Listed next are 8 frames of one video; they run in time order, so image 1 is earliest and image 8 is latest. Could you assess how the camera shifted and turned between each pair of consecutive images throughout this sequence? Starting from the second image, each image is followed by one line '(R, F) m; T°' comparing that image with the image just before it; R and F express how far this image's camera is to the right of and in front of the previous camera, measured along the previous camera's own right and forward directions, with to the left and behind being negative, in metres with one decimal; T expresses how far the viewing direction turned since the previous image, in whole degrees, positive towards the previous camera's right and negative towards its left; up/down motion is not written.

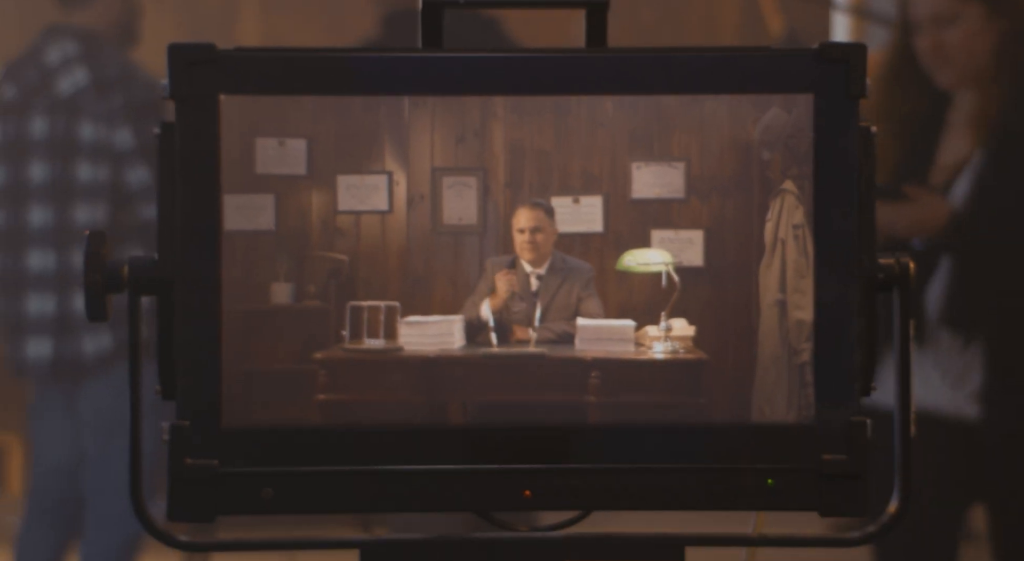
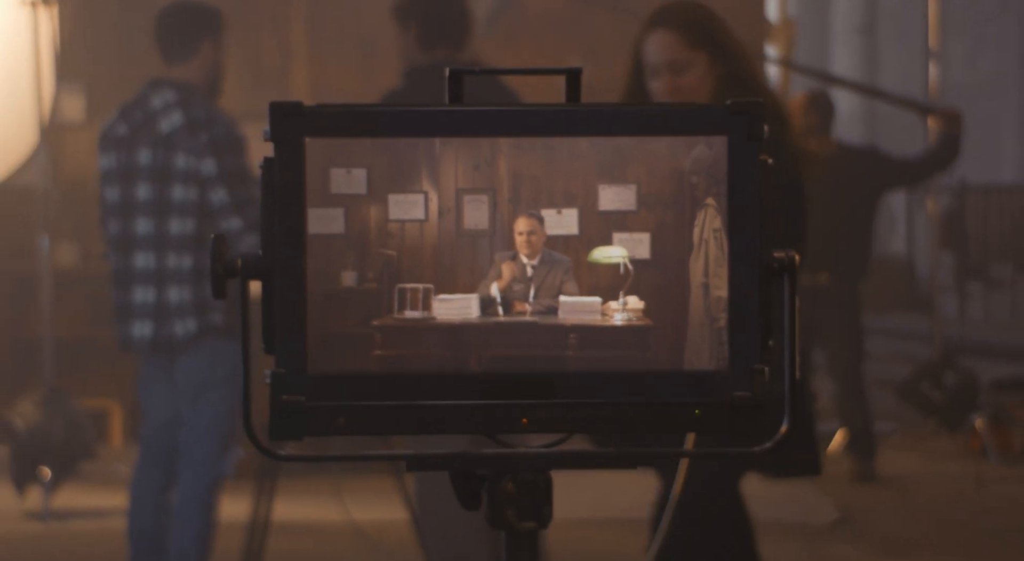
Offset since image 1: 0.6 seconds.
(0.0, -0.5) m; 0°
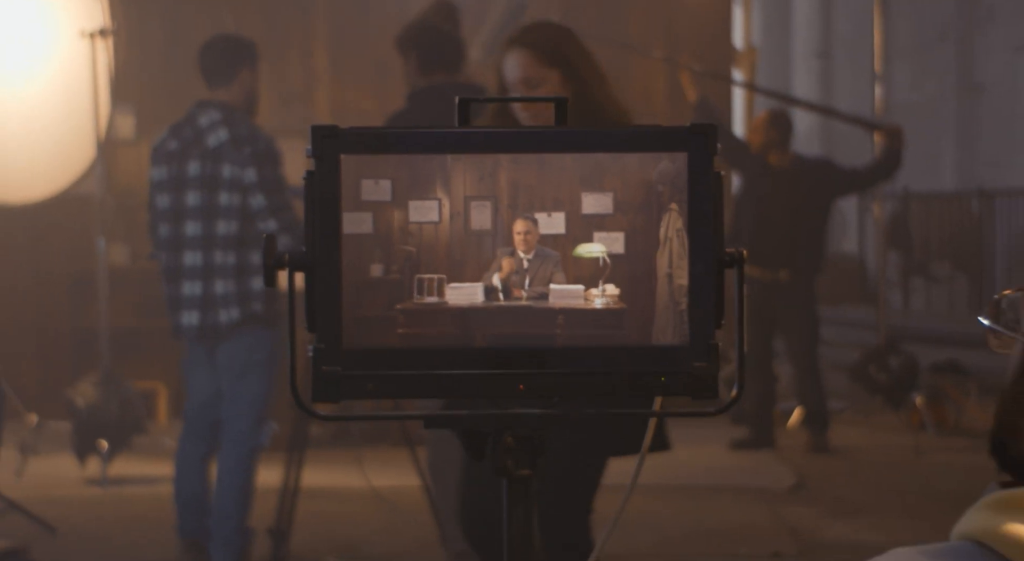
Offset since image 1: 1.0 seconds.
(0.0, -0.3) m; 0°
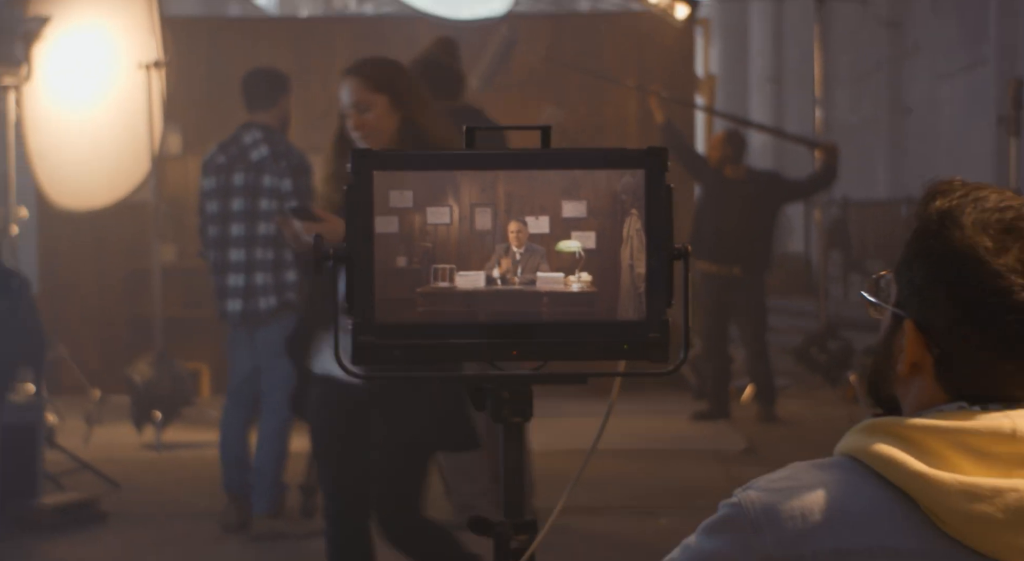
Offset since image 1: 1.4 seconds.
(0.0, -0.5) m; 0°
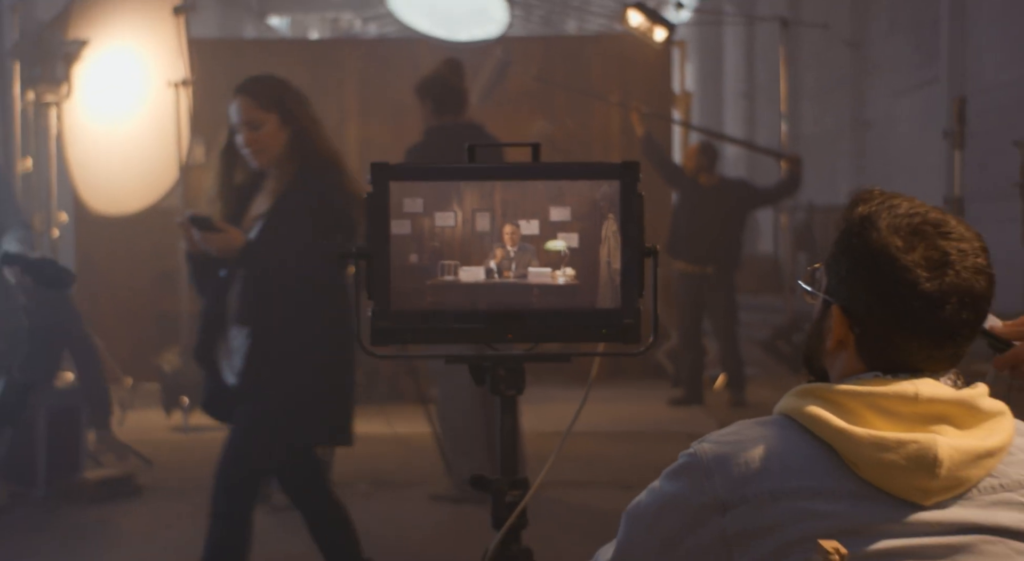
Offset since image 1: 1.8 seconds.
(0.0, -0.3) m; 0°
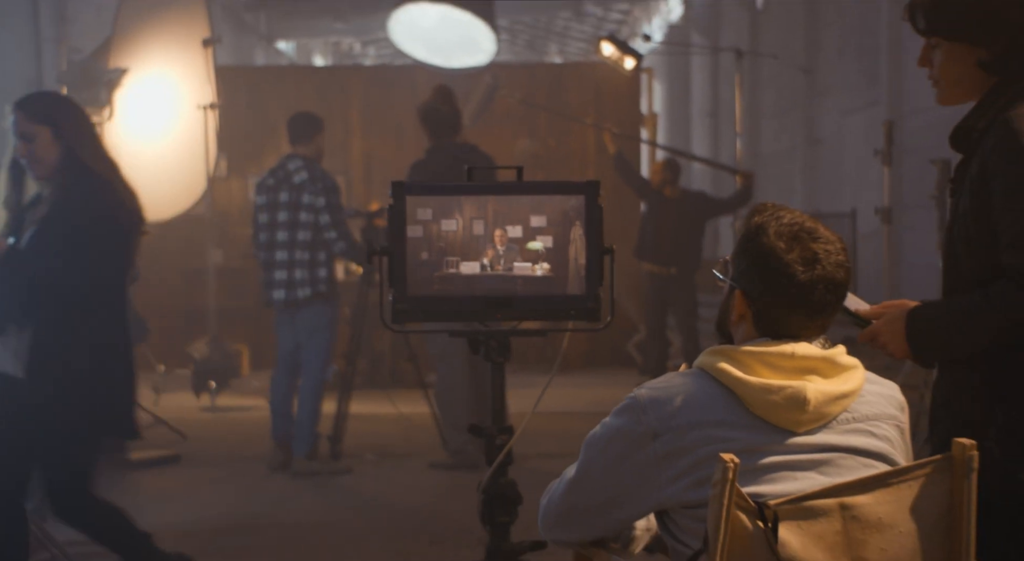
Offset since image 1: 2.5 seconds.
(0.0, -0.6) m; 0°
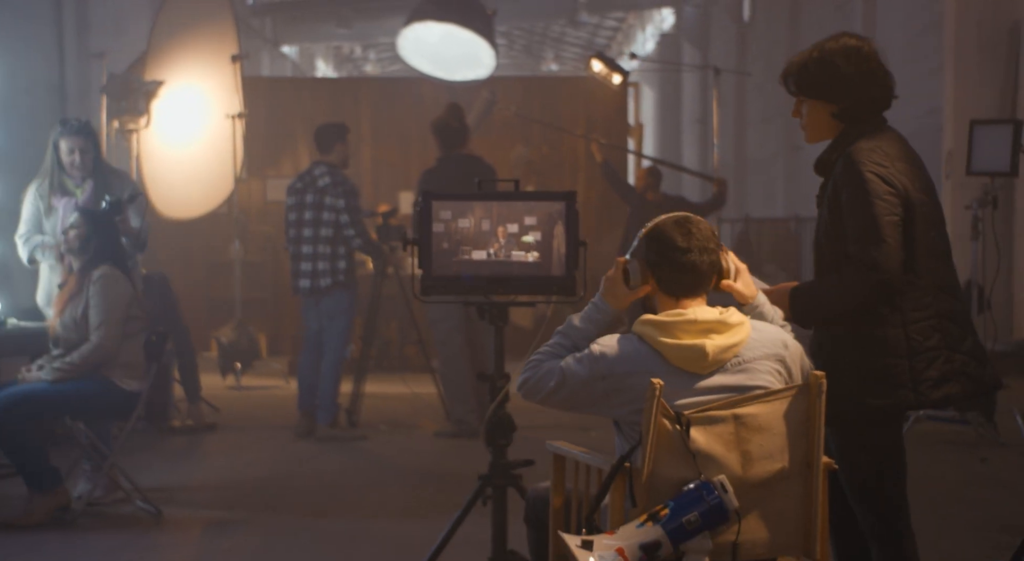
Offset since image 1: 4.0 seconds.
(0.0, -0.9) m; 0°
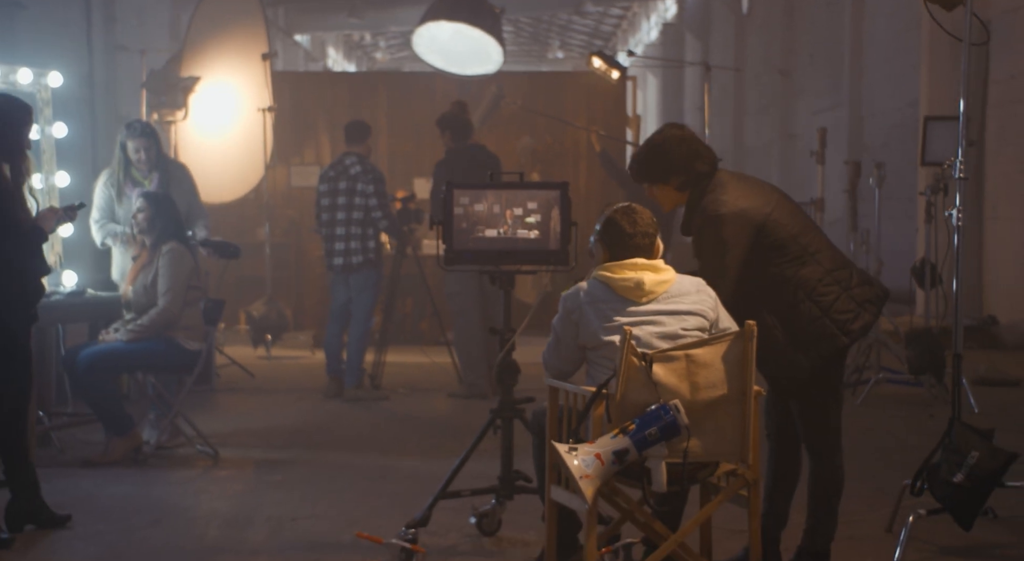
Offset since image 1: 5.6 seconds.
(0.0, -0.9) m; 0°
